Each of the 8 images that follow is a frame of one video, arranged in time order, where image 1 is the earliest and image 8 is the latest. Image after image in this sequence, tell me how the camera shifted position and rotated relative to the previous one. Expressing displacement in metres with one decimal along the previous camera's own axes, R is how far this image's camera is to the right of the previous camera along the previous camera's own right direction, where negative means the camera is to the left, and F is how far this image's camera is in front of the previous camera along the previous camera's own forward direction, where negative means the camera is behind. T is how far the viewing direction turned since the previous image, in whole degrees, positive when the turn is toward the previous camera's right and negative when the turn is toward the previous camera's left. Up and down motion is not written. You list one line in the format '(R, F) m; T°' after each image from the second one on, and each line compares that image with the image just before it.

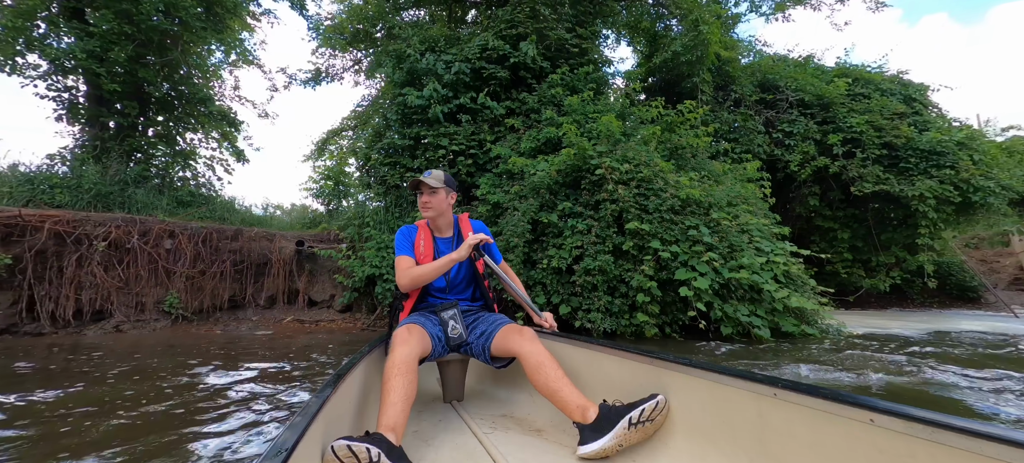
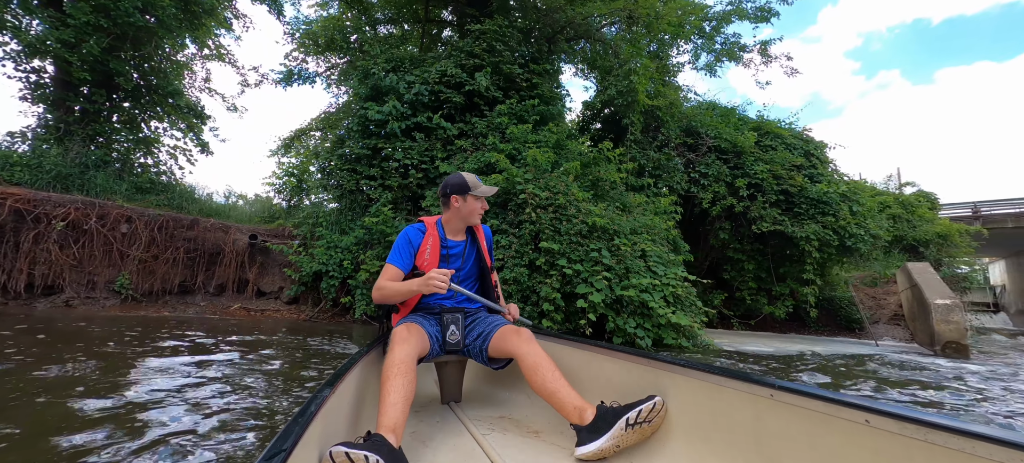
(+0.5, -0.6) m; +4°
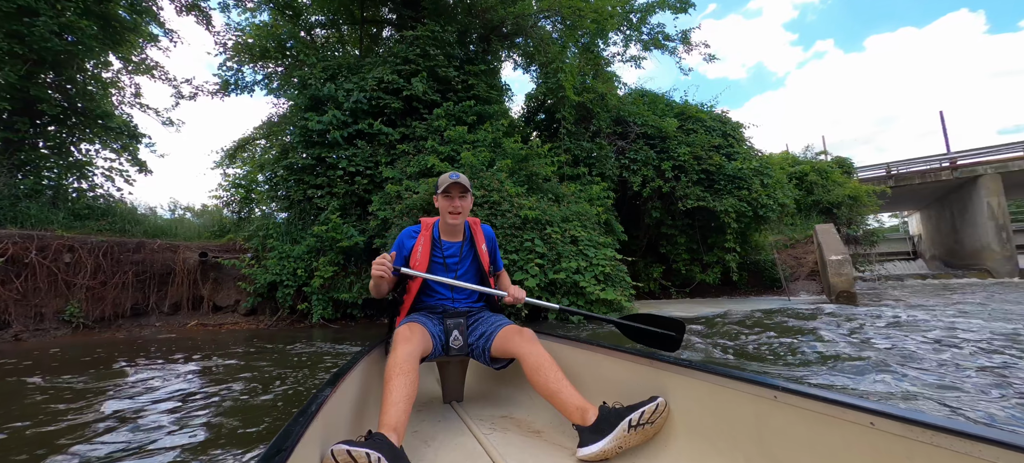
(+0.4, -0.5) m; +4°
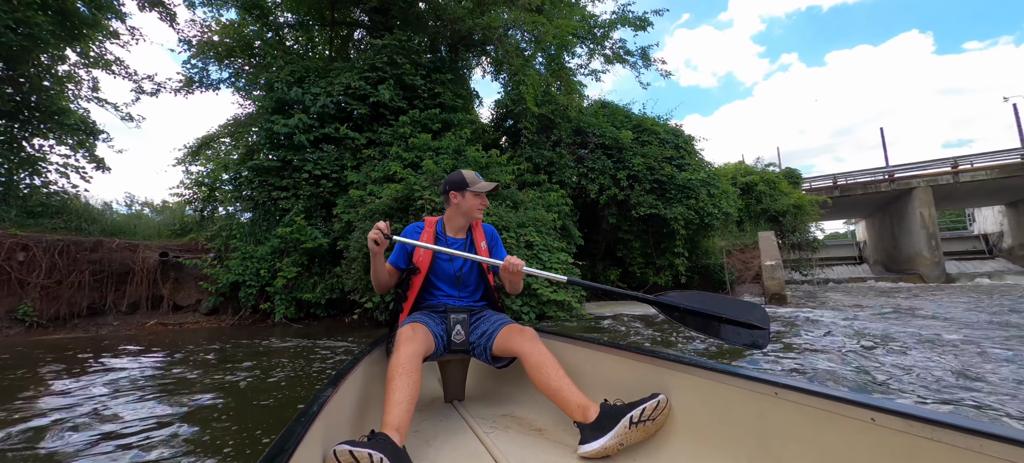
(+0.3, -0.3) m; +3°
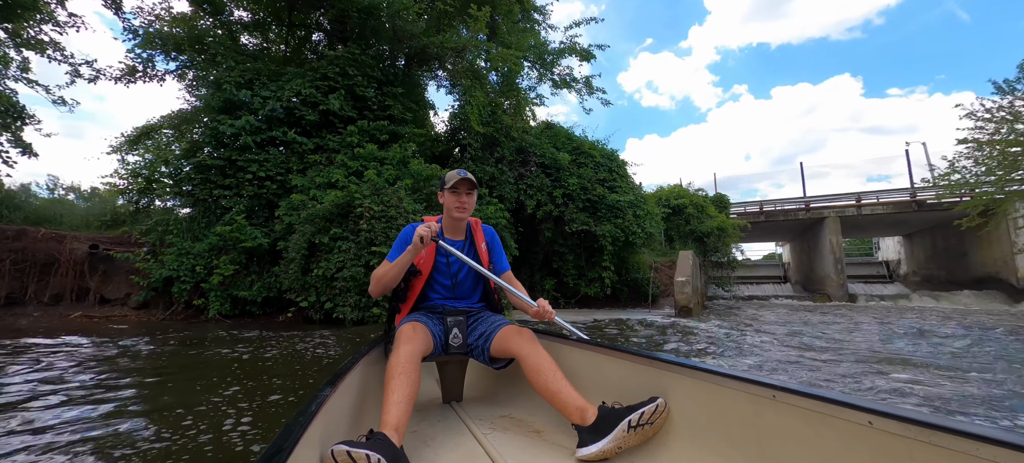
(+0.4, -0.6) m; +6°
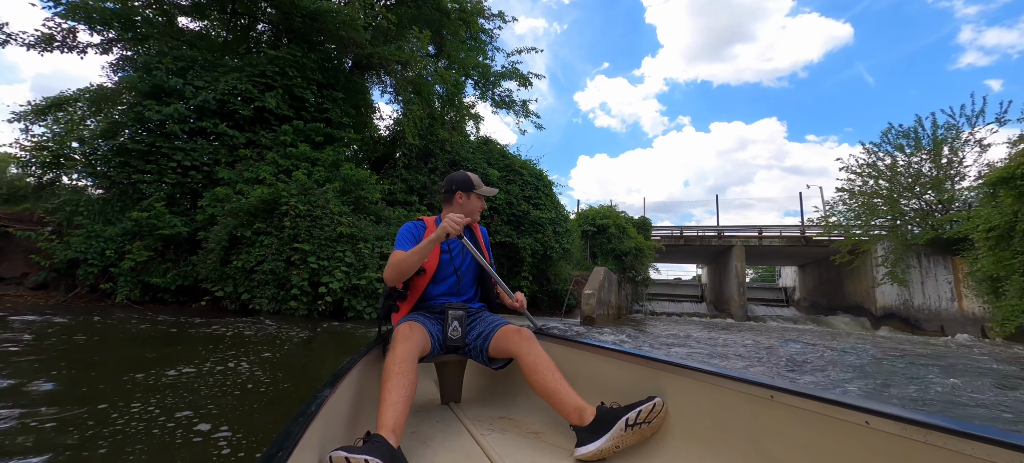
(+0.5, -0.7) m; +7°
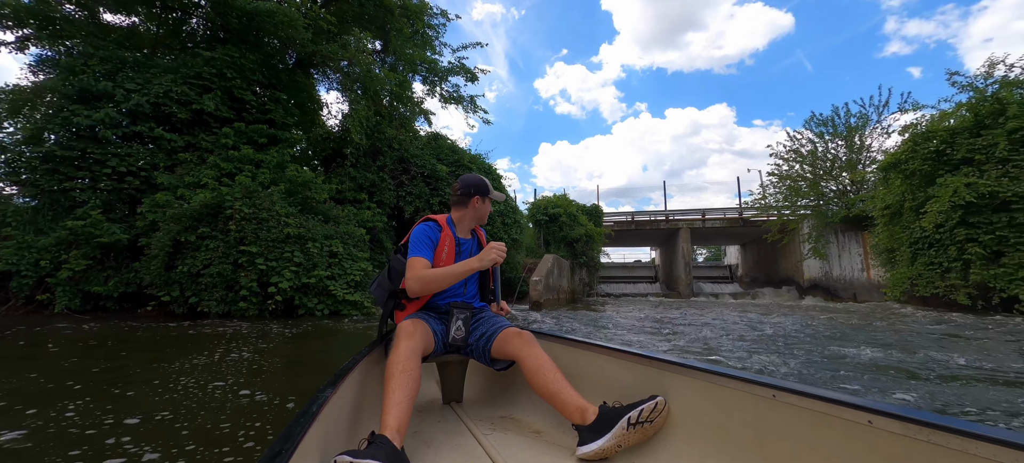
(+0.4, -0.5) m; +5°
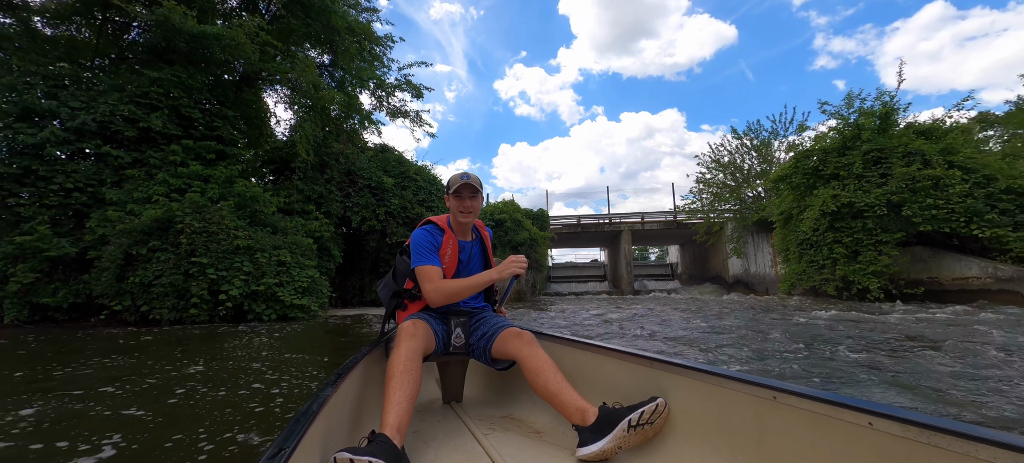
(+0.6, -1.1) m; +6°
